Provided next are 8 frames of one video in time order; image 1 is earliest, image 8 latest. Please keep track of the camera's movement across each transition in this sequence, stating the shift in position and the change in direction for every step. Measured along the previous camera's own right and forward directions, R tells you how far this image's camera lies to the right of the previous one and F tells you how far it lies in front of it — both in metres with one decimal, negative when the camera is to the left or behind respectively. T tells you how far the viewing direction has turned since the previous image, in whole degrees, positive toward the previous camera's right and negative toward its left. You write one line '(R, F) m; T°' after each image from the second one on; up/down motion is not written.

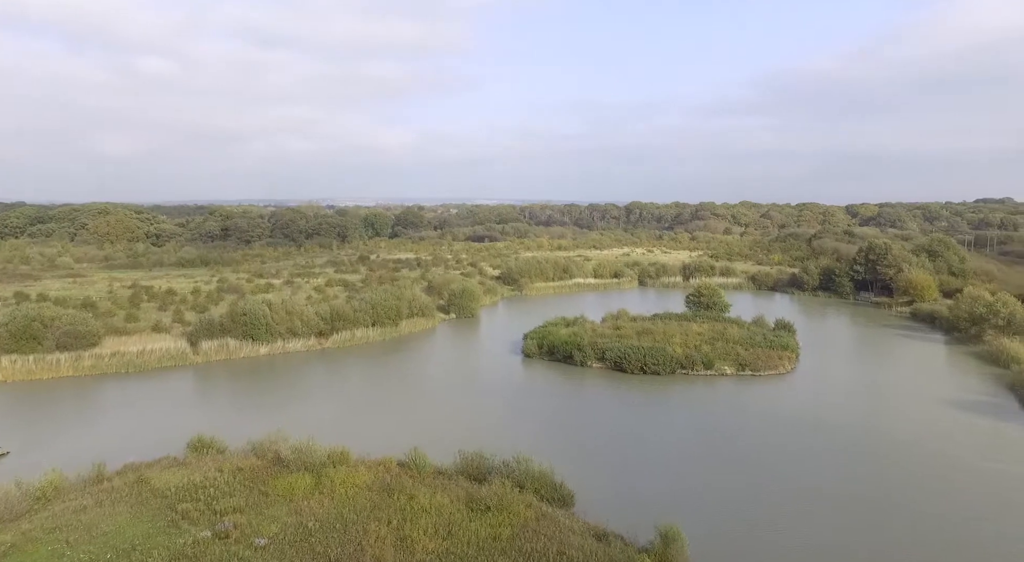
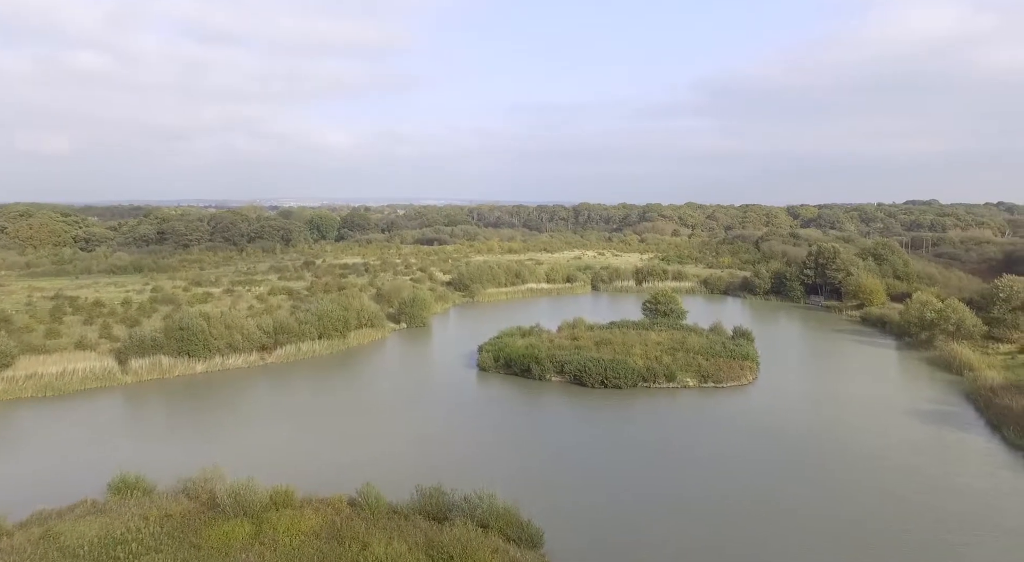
(-0.3, +1.3) m; +4°
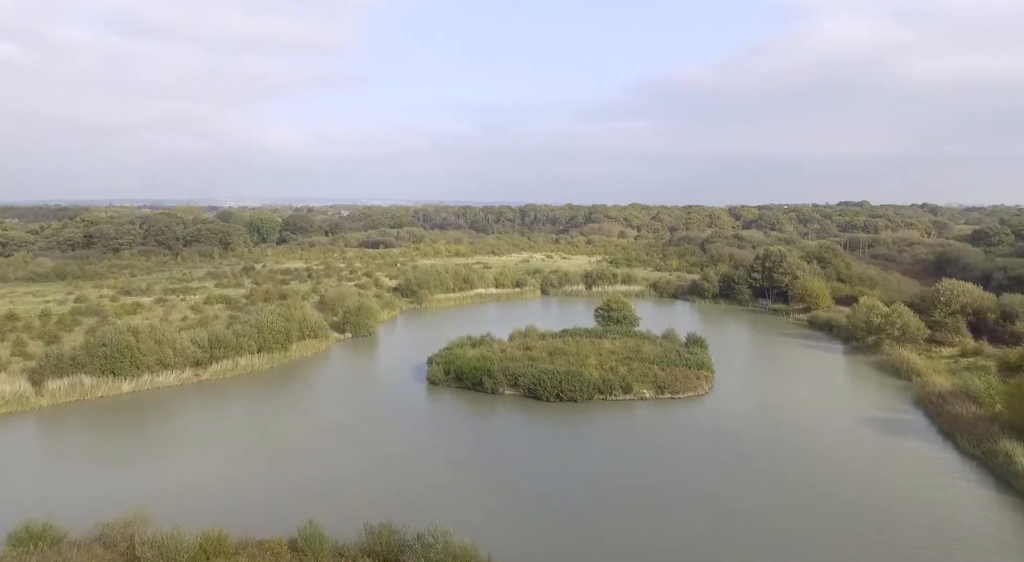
(-0.2, +1.2) m; +4°
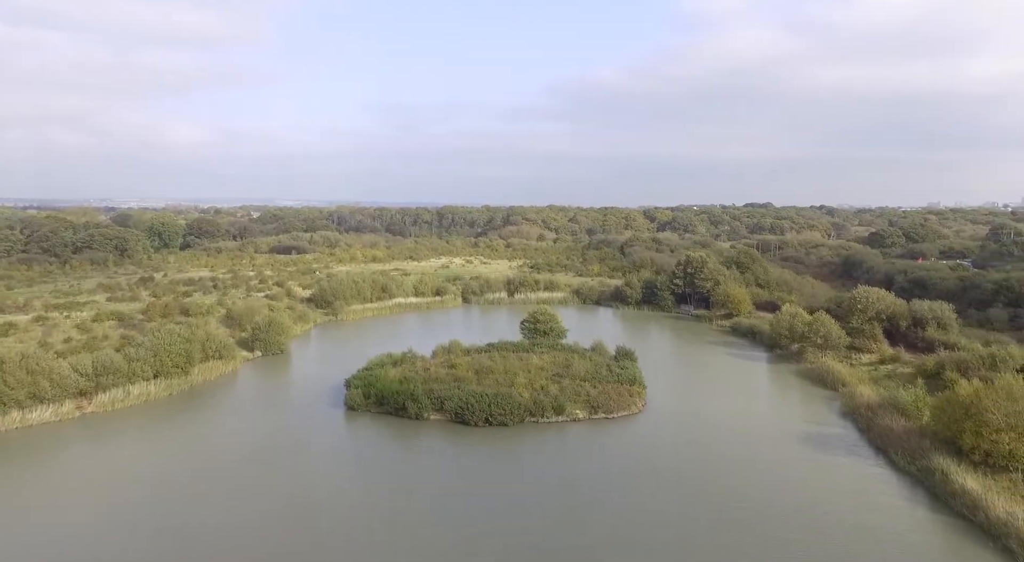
(-0.3, +1.7) m; +6°
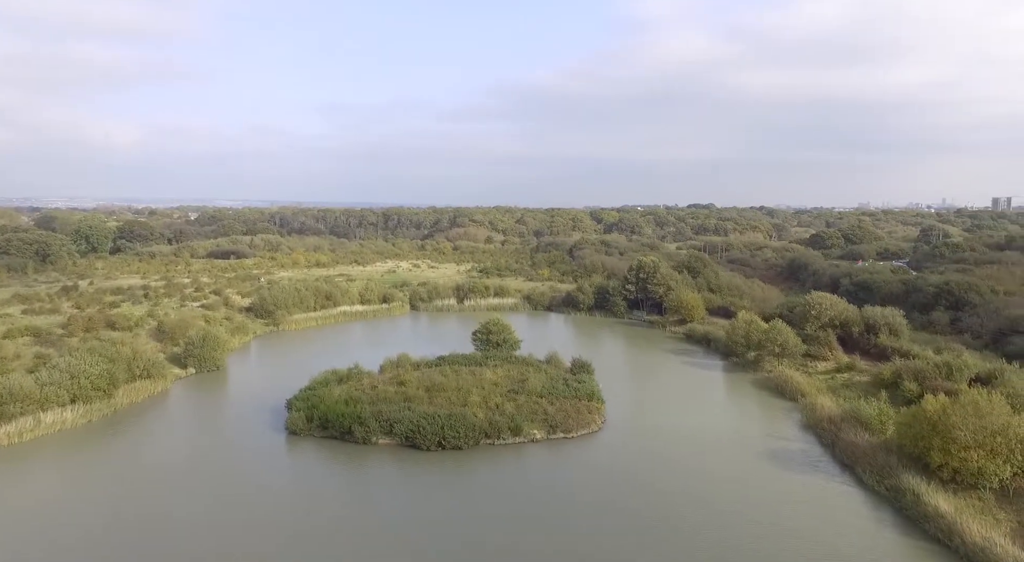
(-0.2, +1.5) m; +4°
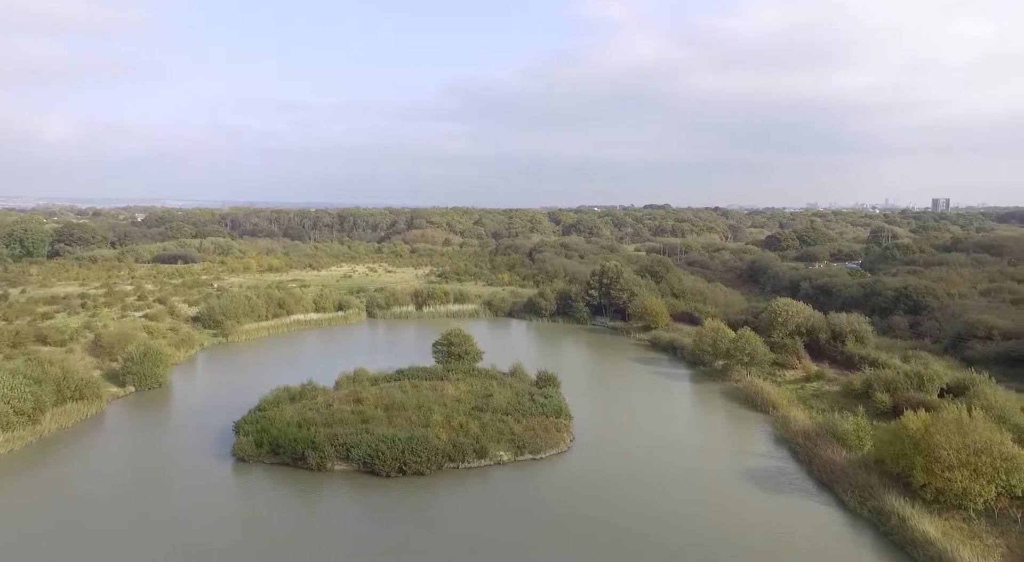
(-0.2, +1.5) m; +3°
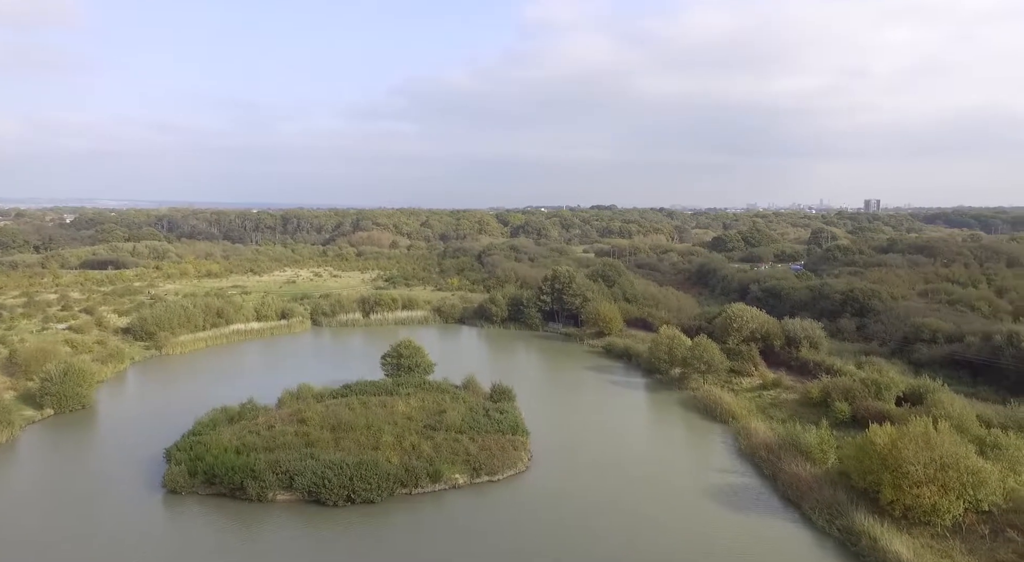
(-0.2, +1.3) m; +4°
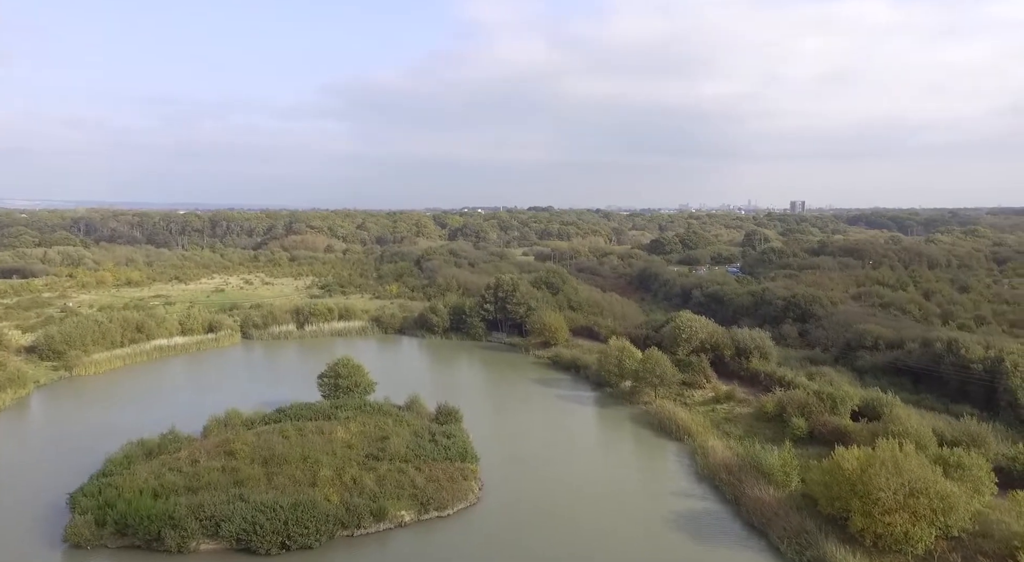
(-0.4, +1.8) m; +4°
